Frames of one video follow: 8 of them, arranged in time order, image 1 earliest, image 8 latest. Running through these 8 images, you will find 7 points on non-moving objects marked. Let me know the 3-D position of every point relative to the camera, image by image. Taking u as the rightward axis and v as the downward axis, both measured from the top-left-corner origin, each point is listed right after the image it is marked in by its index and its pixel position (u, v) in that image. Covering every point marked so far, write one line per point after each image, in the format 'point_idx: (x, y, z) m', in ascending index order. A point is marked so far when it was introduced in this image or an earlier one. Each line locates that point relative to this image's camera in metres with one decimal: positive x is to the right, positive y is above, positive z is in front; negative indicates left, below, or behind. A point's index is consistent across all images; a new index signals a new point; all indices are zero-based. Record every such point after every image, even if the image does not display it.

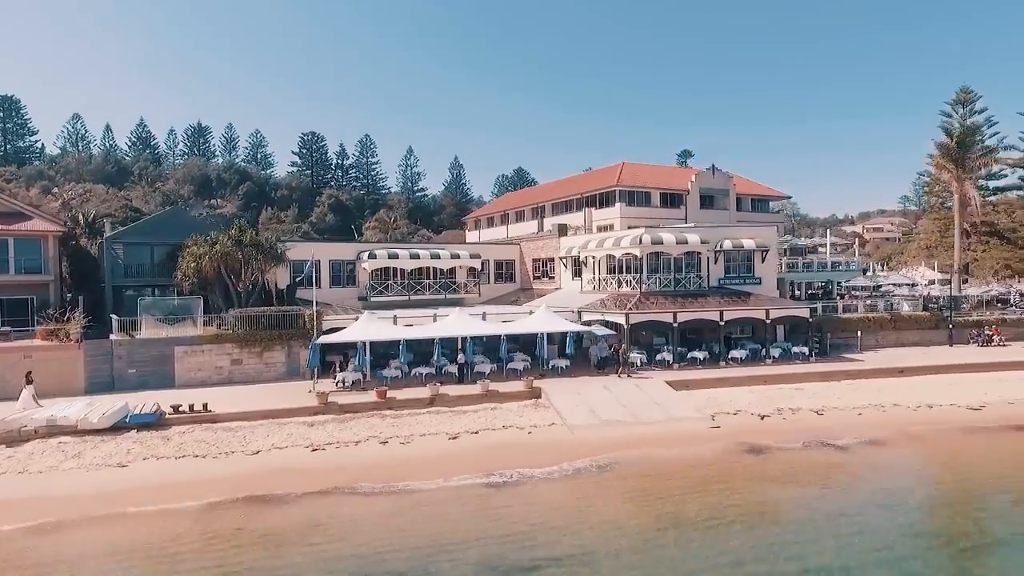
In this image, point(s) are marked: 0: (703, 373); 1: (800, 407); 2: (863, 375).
0: (+4.9, -2.2, +16.2) m
1: (+6.3, -2.6, +13.8) m
2: (+9.0, -2.2, +16.2) m
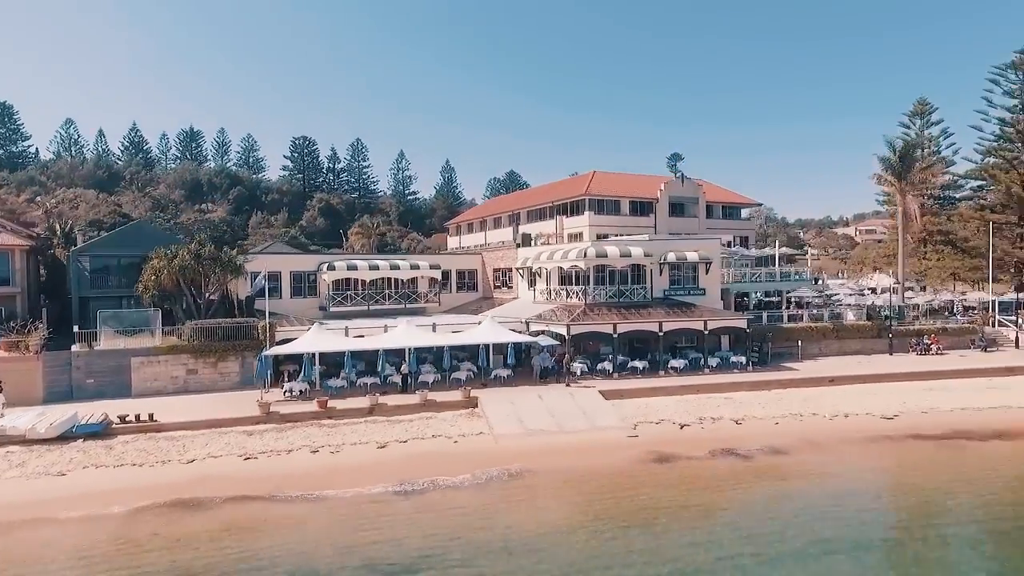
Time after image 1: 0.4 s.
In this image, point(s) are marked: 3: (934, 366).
0: (+3.4, -2.5, +16.9) m
1: (+4.8, -3.0, +14.5) m
2: (+7.5, -2.6, +16.9) m
3: (+12.6, -2.3, +18.6) m
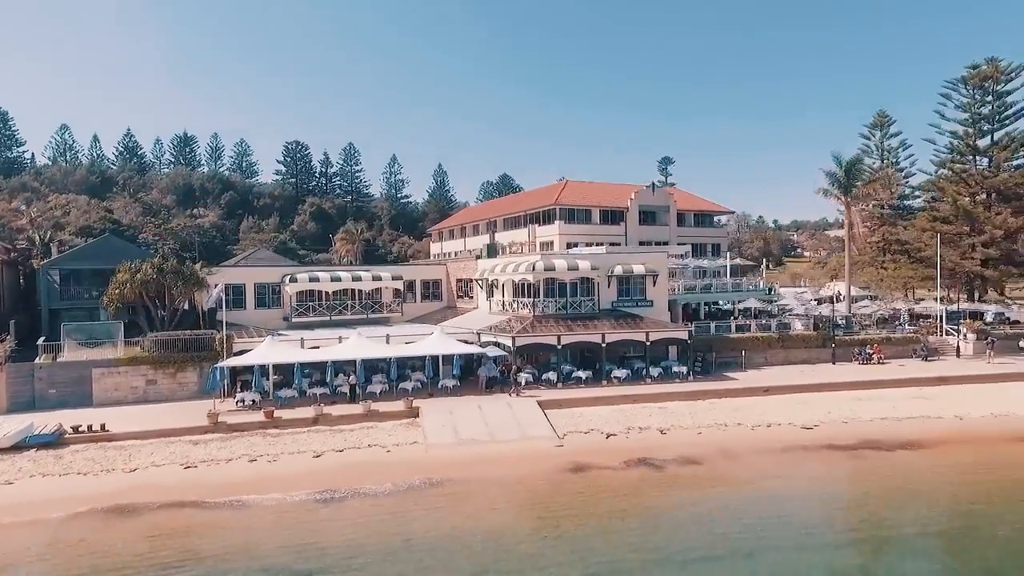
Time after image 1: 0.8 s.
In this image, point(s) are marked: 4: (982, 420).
0: (+1.9, -2.9, +17.6) m
1: (+3.3, -3.4, +15.2) m
2: (+6.0, -3.0, +17.6) m
3: (+11.1, -2.7, +19.2) m
4: (+11.8, -3.3, +15.8) m
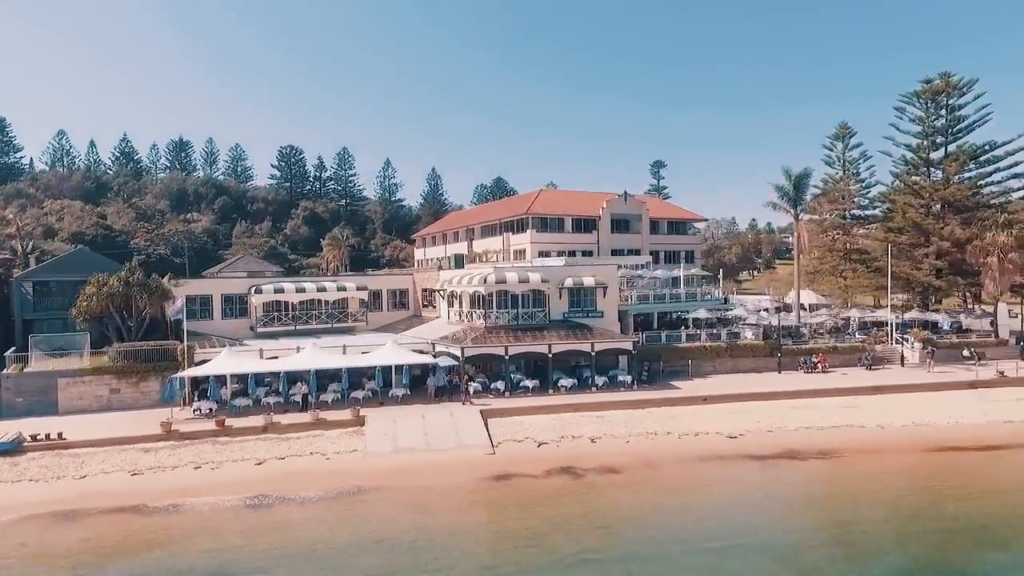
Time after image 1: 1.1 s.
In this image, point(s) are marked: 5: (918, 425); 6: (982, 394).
0: (+0.4, -3.3, +18.3) m
1: (+1.8, -3.7, +15.9) m
2: (+4.5, -3.3, +18.3) m
3: (+9.5, -3.1, +19.9) m
4: (+10.2, -3.7, +16.4) m
5: (+10.8, -3.6, +16.6) m
6: (+14.4, -3.2, +19.1) m
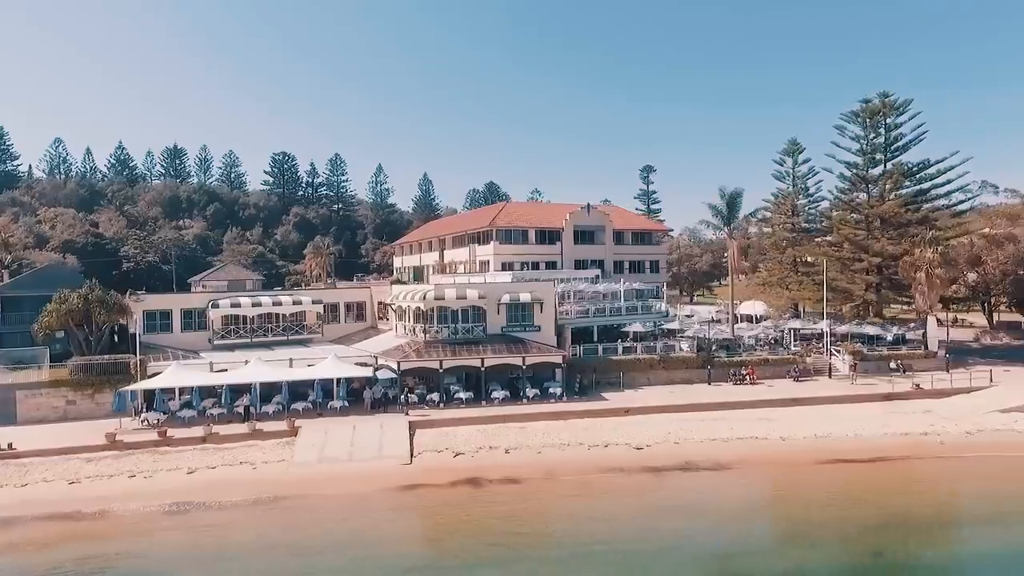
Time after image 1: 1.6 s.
0: (-1.7, -3.9, +19.4) m
1: (-0.4, -4.3, +17.0) m
2: (+2.4, -3.9, +19.3) m
3: (+7.4, -3.6, +20.9) m
4: (+8.1, -4.3, +17.4) m
5: (+8.6, -4.2, +17.6) m
6: (+12.3, -3.8, +20.0) m
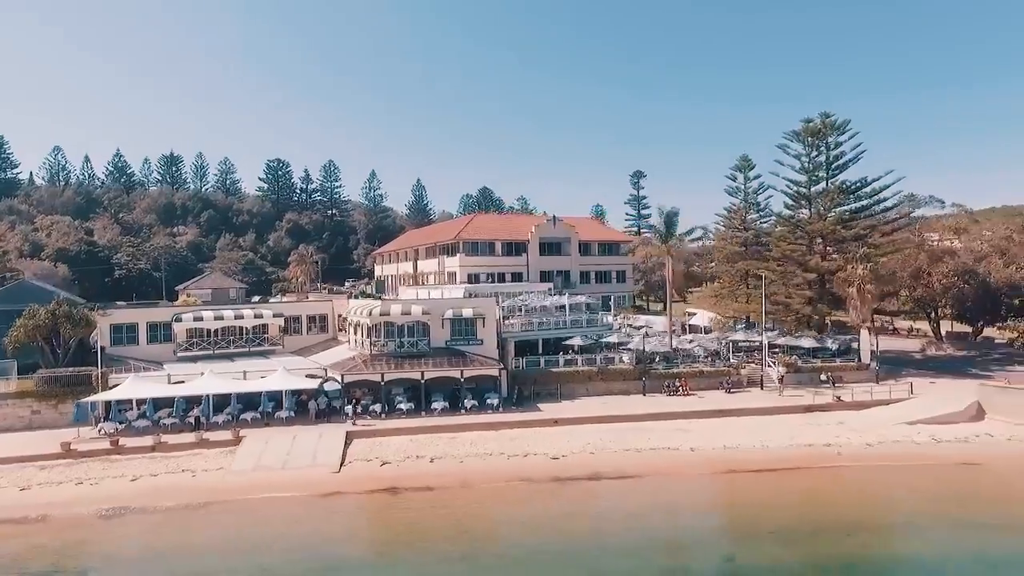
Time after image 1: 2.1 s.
0: (-3.8, -4.4, +20.6) m
1: (-2.5, -4.9, +18.2) m
2: (+0.3, -4.5, +20.5) m
3: (+5.3, -4.2, +22.0) m
4: (+6.0, -4.8, +18.5) m
5: (+6.5, -4.8, +18.7) m
6: (+10.1, -4.4, +21.1) m
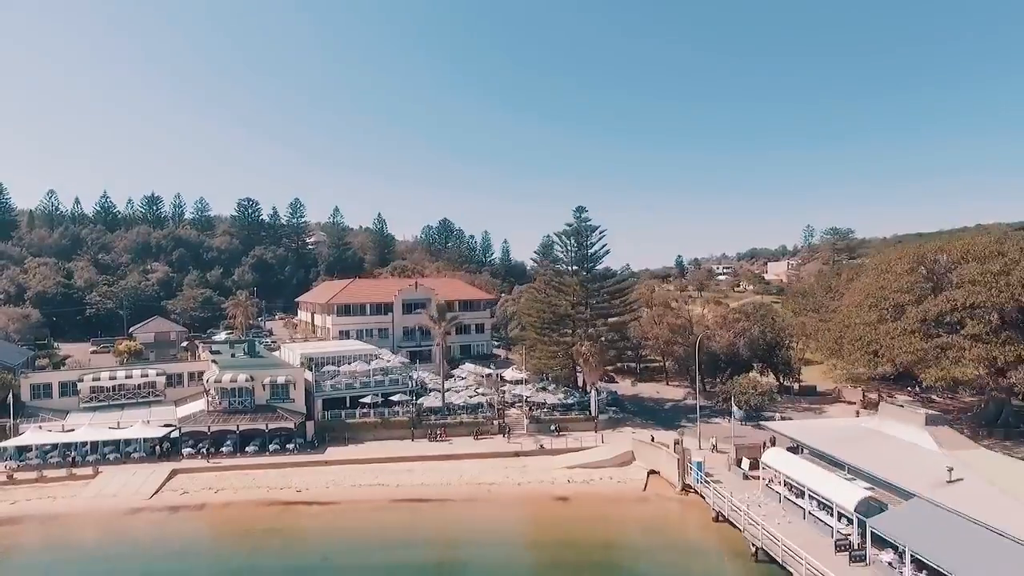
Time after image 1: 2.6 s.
0: (-13.9, -8.1, +29.2) m
1: (-12.7, -8.5, +26.7) m
2: (-9.8, -8.2, +28.9) m
3: (-4.7, -7.9, +30.3) m
4: (-4.2, -8.5, +26.8) m
5: (-3.6, -8.5, +27.0) m
6: (+0.1, -8.1, +29.3) m
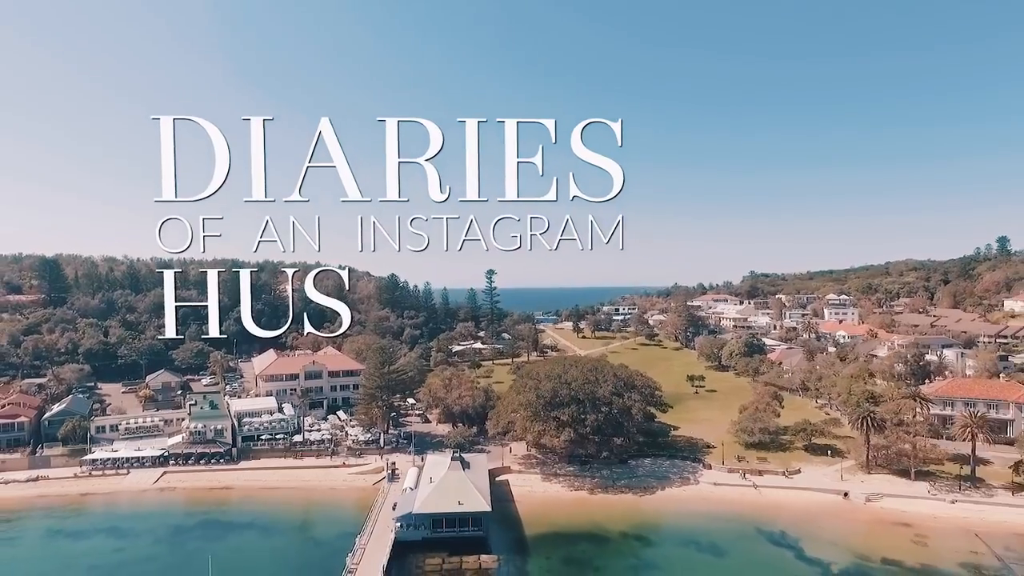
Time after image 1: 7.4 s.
0: (-31.7, -17.4, +60.5) m
1: (-30.6, -17.8, +58.0) m
2: (-27.6, -17.5, +60.2) m
3: (-22.5, -17.3, +61.4) m
4: (-22.1, -17.9, +57.9) m
5: (-21.5, -17.9, +58.1) m
6: (-17.8, -17.5, +60.3) m
